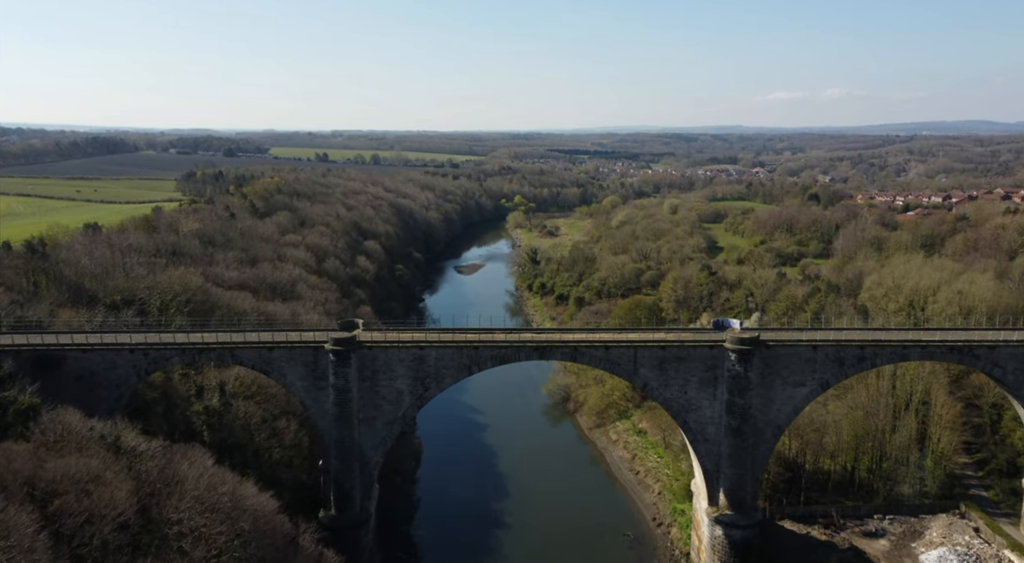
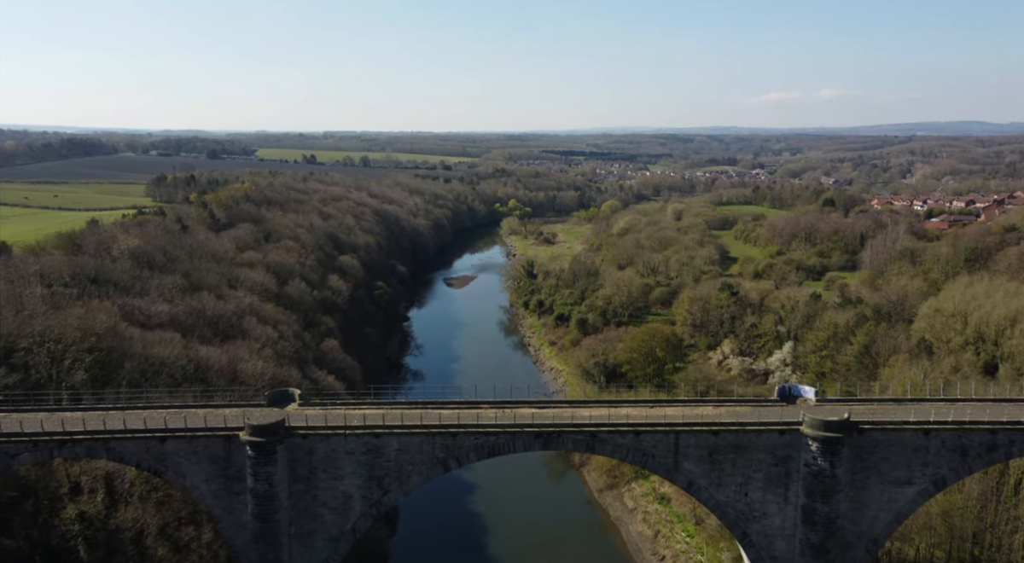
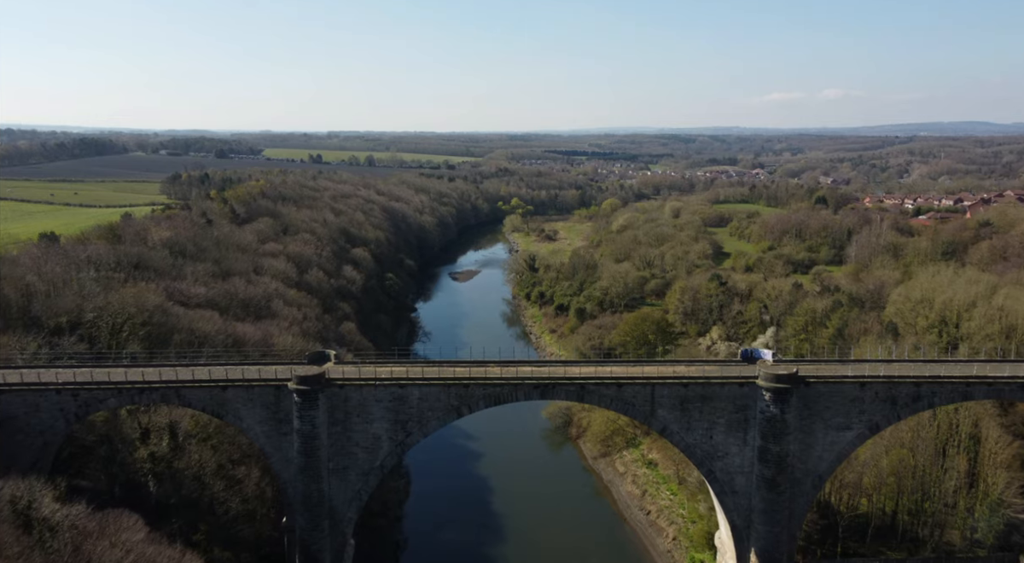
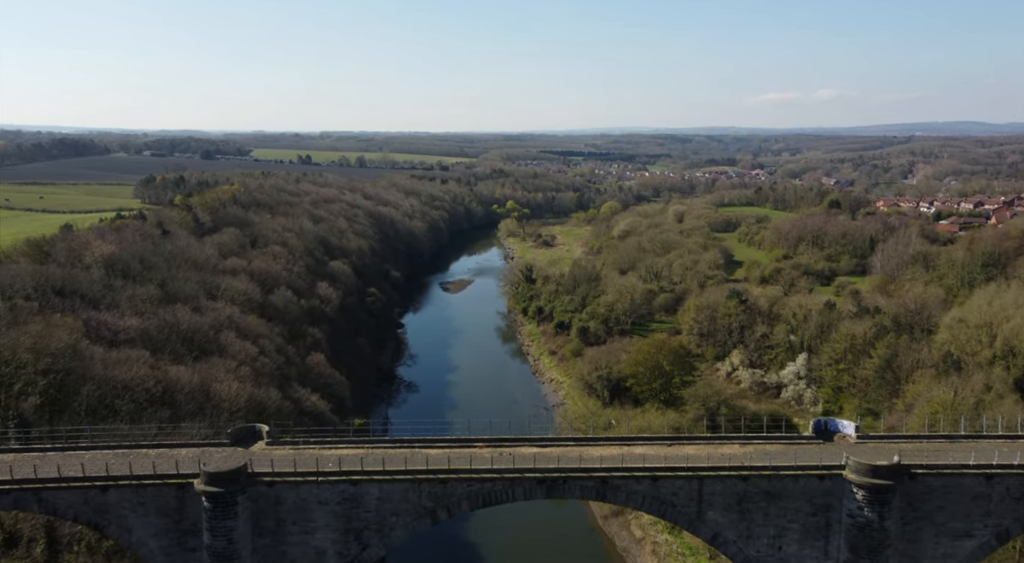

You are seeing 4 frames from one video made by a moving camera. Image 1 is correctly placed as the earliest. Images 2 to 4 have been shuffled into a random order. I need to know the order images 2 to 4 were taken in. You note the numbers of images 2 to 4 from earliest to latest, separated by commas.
3, 2, 4
